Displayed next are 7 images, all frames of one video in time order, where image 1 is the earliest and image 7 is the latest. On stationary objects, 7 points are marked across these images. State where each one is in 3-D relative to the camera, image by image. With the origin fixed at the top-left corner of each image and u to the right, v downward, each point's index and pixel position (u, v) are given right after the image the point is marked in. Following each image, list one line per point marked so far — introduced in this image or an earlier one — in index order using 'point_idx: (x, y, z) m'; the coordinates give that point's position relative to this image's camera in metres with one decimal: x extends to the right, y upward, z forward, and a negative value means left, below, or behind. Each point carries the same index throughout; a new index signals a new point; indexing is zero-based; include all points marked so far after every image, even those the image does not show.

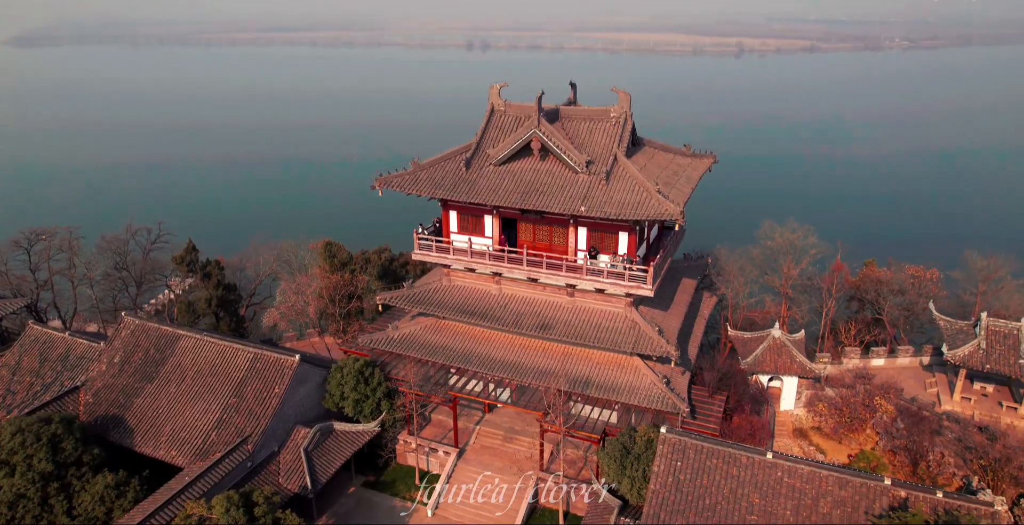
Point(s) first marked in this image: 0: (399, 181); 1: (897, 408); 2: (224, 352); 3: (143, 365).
0: (-3.7, +2.6, +19.2) m
1: (+12.9, -4.9, +19.5) m
2: (-9.2, -2.9, +18.7) m
3: (-12.1, -3.3, +19.0) m
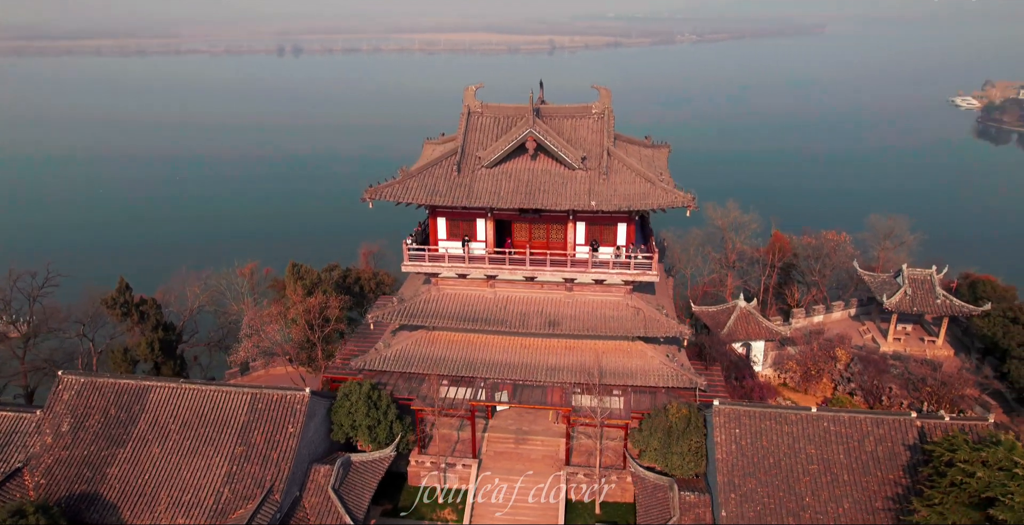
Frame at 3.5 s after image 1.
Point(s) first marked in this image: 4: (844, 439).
0: (-3.8, +2.2, +18.1) m
1: (+13.0, -3.6, +22.4) m
2: (-8.4, -3.8, +16.4) m
3: (-11.2, -4.6, +16.1) m
4: (+8.1, -4.3, +14.2) m
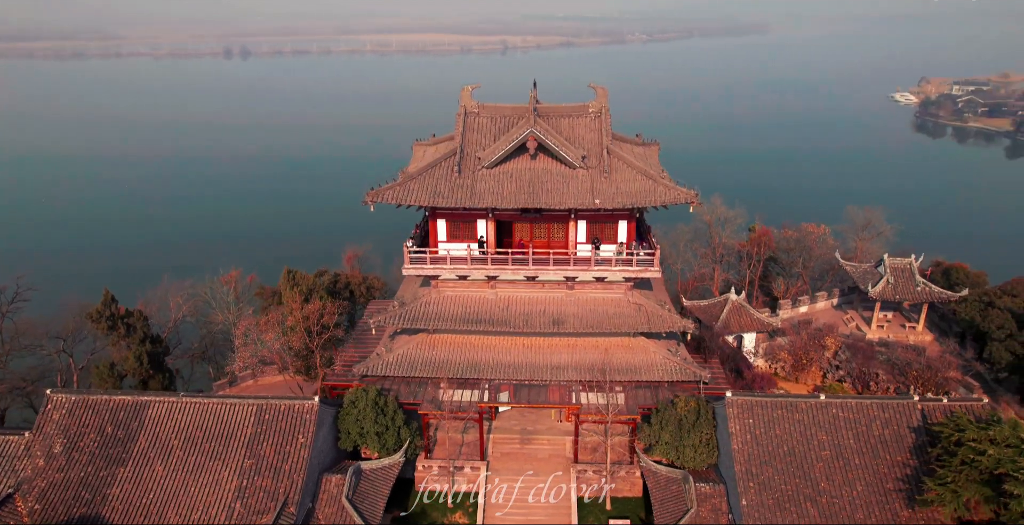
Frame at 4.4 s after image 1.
0: (-3.7, +2.1, +17.9) m
1: (+12.9, -3.2, +23.2) m
2: (-8.0, -4.1, +15.9) m
3: (-10.8, -4.9, +15.3) m
4: (+8.6, -4.1, +14.7) m
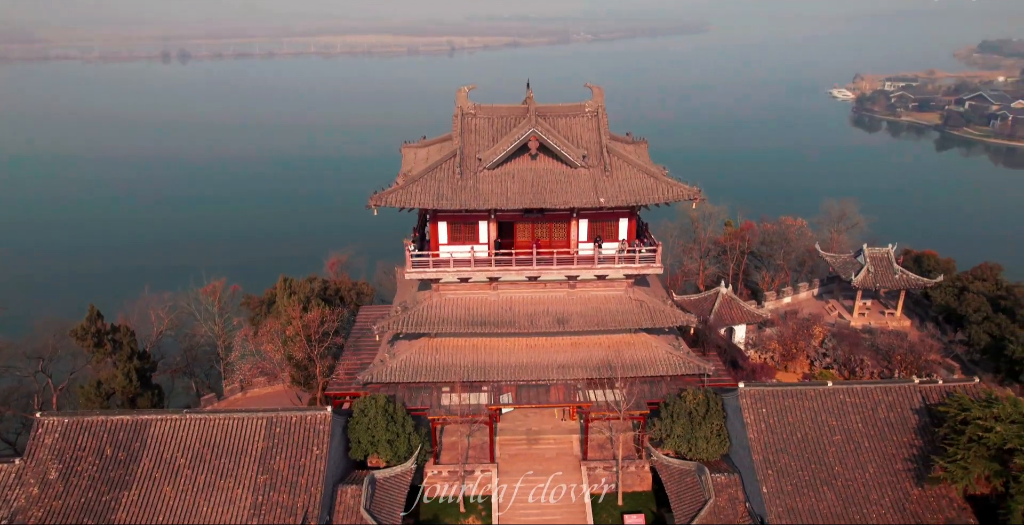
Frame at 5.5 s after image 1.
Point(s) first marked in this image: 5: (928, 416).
0: (-3.6, +2.0, +17.6) m
1: (+12.8, -2.9, +24.0) m
2: (-7.5, -4.3, +15.3) m
3: (-10.3, -5.2, +14.6) m
4: (+9.1, -3.8, +15.2) m
5: (+10.7, -3.9, +14.9) m
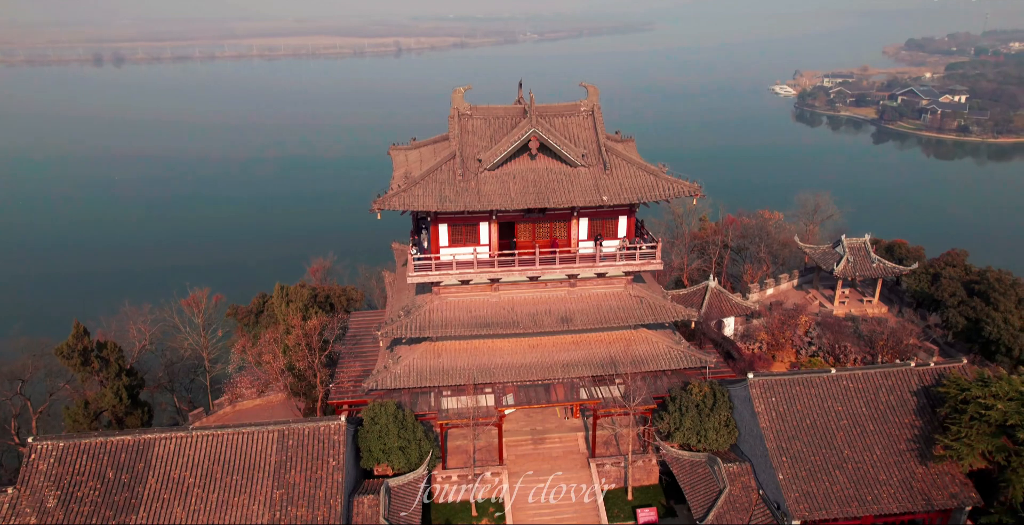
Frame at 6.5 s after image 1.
0: (-3.4, +1.9, +17.3) m
1: (+12.6, -2.5, +24.8) m
2: (-7.1, -4.6, +14.8) m
3: (-9.7, -5.5, +13.9) m
4: (+9.5, -3.6, +15.8) m
5: (+11.1, -3.6, +15.7) m
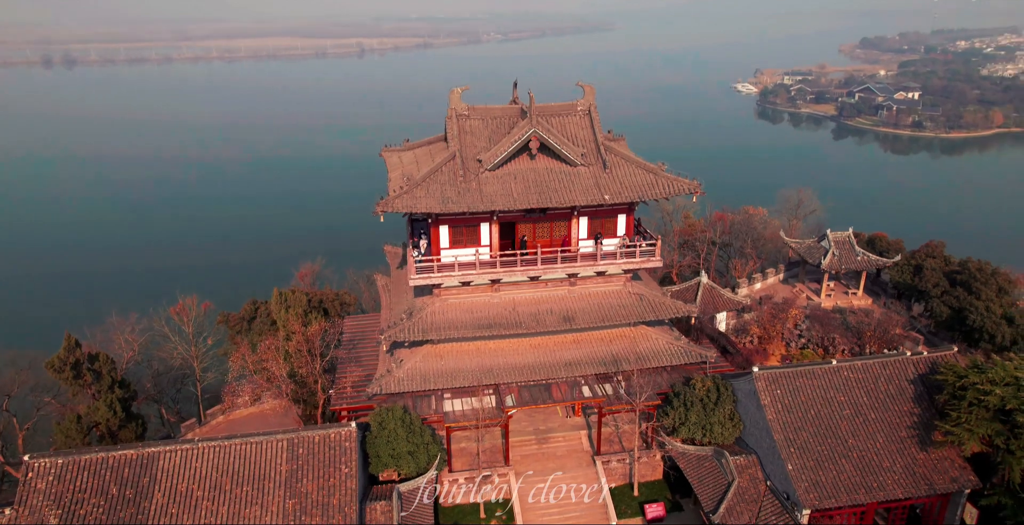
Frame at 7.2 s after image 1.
0: (-3.3, +1.8, +17.1) m
1: (+12.5, -2.3, +25.4) m
2: (-6.7, -4.7, +14.4) m
3: (-9.3, -5.8, +13.4) m
4: (+9.8, -3.4, +16.3) m
5: (+11.4, -3.4, +16.2) m
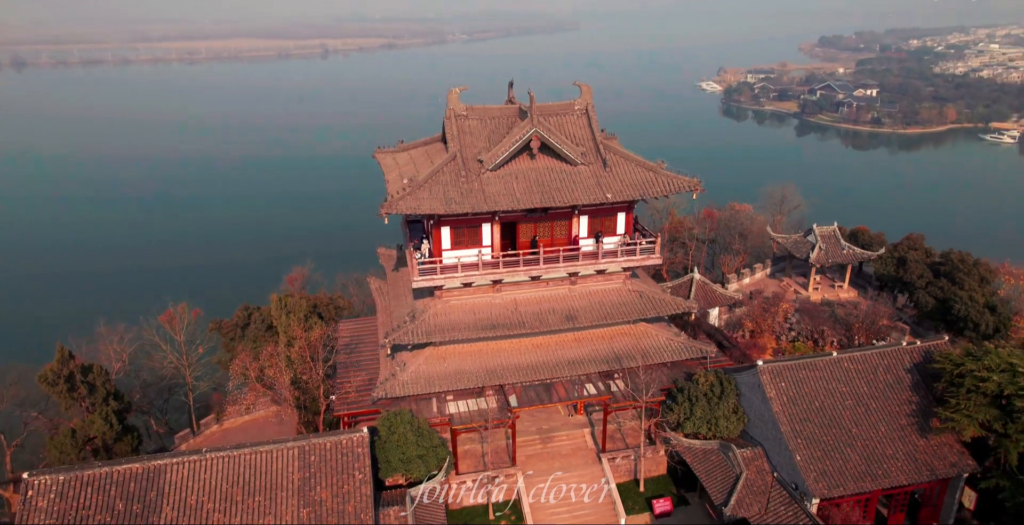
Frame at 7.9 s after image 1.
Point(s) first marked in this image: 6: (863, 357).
0: (-3.2, +1.7, +17.0) m
1: (+12.3, -2.0, +26.0) m
2: (-6.3, -4.8, +14.1) m
3: (-8.8, -5.9, +13.0) m
4: (+10.1, -3.2, +16.7) m
5: (+11.7, -3.2, +16.7) m
6: (+10.2, -2.7, +17.0) m
